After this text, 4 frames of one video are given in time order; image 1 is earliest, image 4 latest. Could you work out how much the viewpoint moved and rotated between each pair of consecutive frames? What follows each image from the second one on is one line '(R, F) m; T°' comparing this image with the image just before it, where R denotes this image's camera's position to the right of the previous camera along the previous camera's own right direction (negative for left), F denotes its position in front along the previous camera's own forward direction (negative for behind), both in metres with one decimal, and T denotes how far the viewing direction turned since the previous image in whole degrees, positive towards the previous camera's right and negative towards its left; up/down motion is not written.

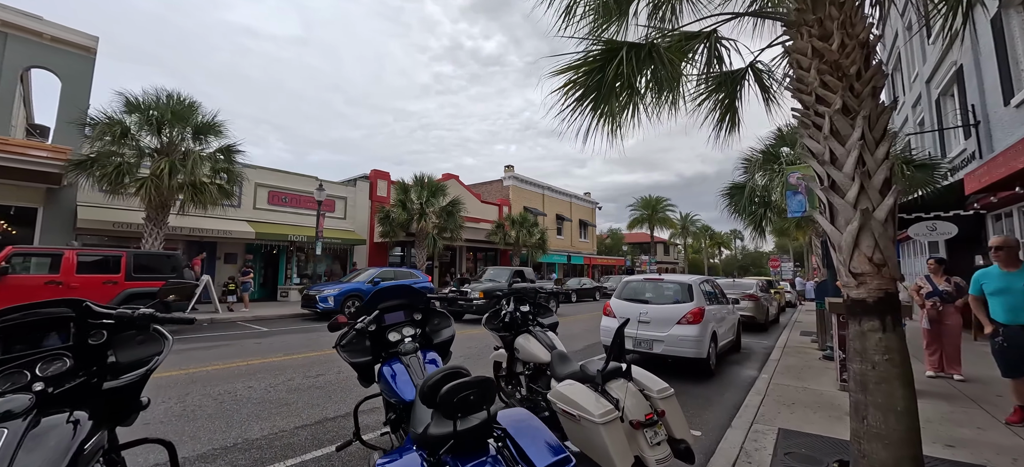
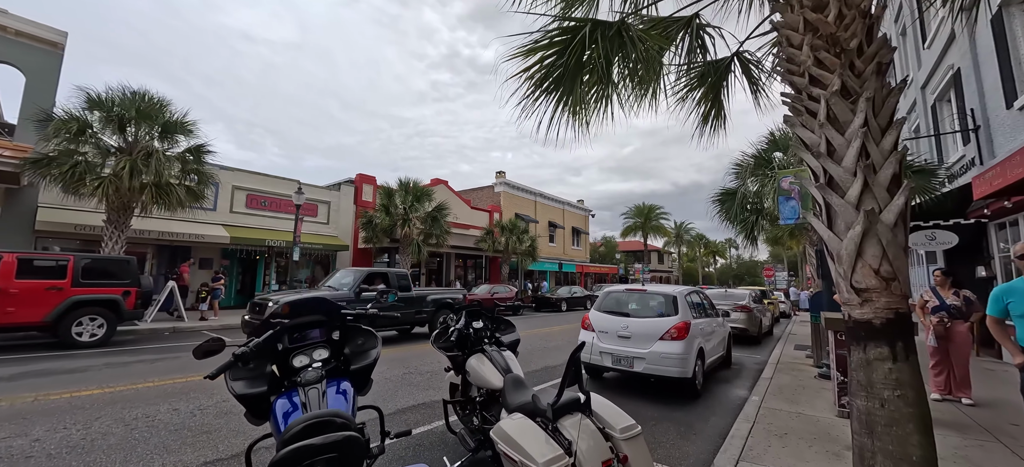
(+0.4, +0.5) m; +1°
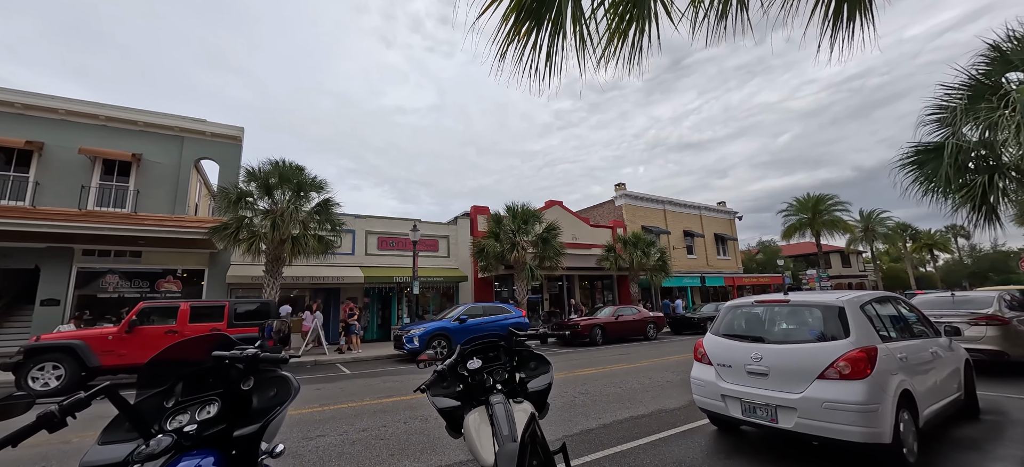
(+0.8, +1.2) m; -19°
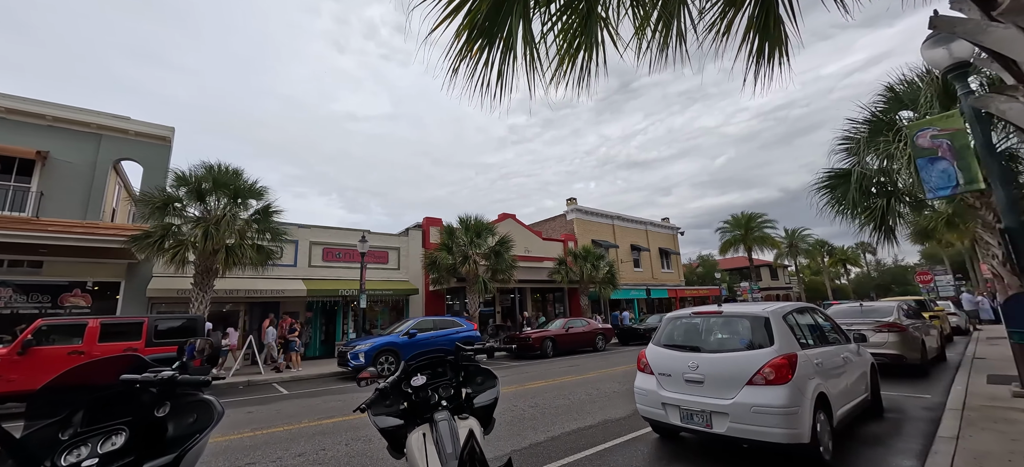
(0.0, 0.0) m; +7°
